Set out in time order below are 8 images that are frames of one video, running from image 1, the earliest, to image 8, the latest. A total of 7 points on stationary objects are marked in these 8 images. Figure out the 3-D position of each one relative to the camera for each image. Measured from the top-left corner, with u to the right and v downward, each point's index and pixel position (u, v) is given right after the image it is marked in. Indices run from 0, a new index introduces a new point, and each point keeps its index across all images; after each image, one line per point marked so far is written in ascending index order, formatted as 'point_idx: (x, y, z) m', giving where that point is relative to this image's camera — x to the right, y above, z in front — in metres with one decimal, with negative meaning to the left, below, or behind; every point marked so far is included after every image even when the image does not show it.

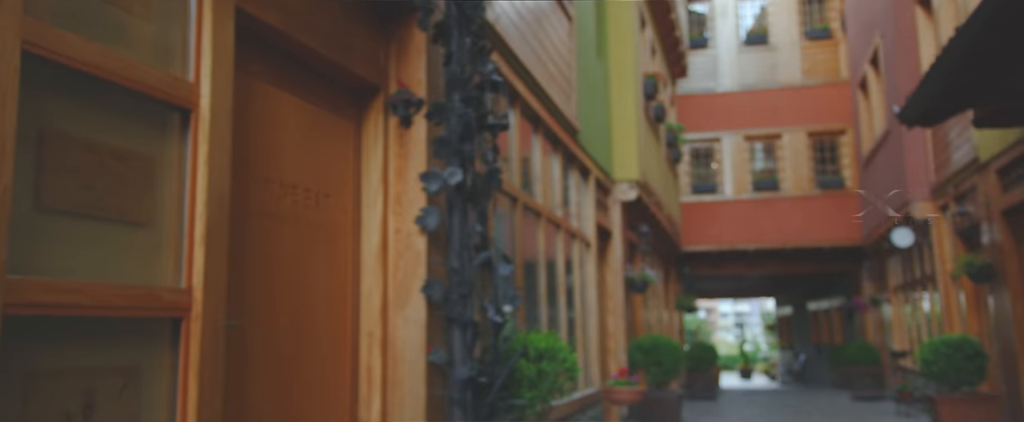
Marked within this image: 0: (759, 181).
0: (+5.7, +0.7, +15.7) m
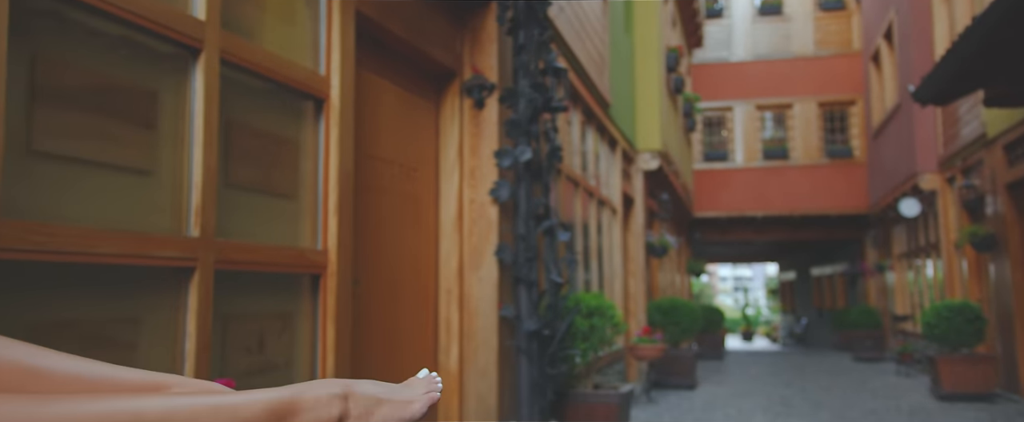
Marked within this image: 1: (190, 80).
0: (+6.0, +1.4, +16.0) m
1: (-1.0, +0.4, +2.2) m
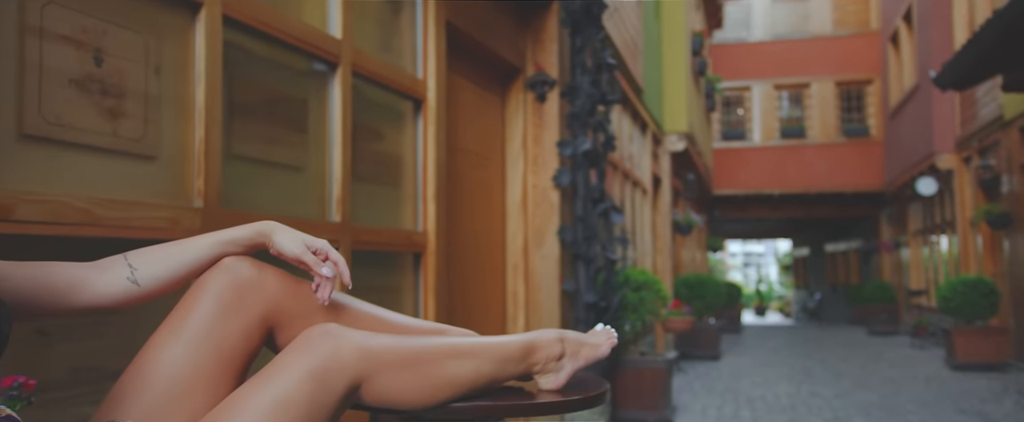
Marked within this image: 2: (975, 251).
0: (+6.5, +2.0, +16.3) m
1: (-0.7, +0.5, +2.5) m
2: (+6.8, -0.6, +10.1) m
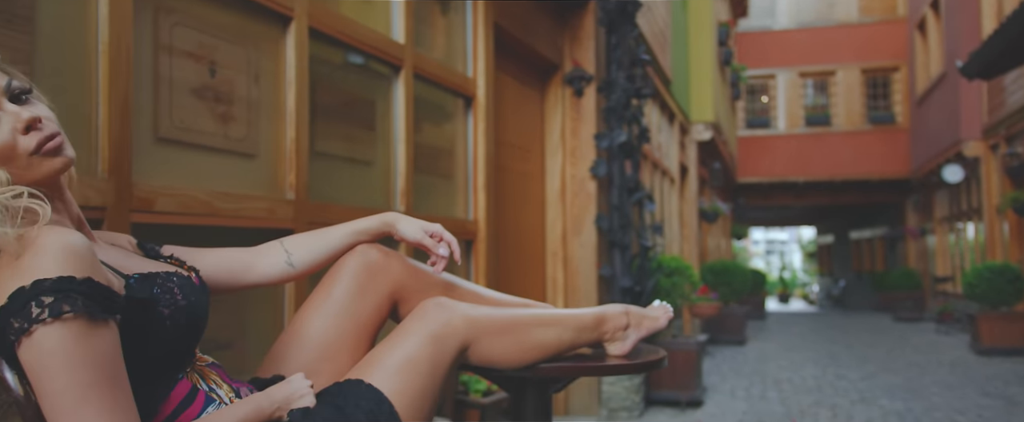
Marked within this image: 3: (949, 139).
0: (+7.1, +2.3, +16.3) m
1: (-0.5, +0.5, +2.8) m
2: (+7.3, -0.4, +10.1) m
3: (+7.5, +1.2, +11.7) m
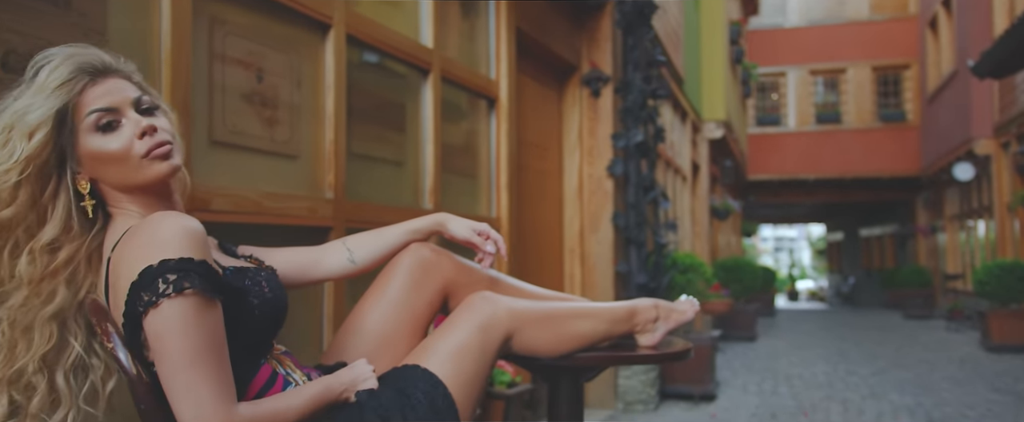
0: (+7.4, +2.3, +16.3) m
1: (-0.4, +0.5, +2.9) m
2: (+7.4, -0.4, +10.2) m
3: (+7.7, +1.3, +11.8) m
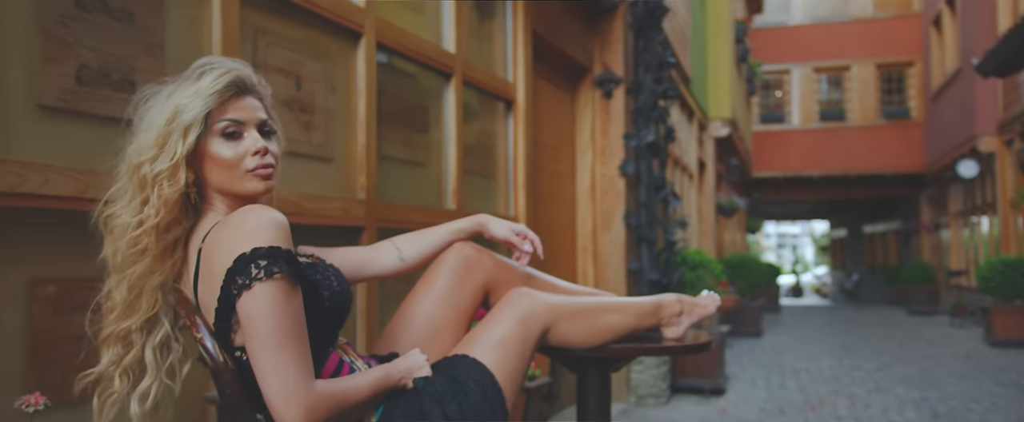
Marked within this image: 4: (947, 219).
0: (+7.5, +2.4, +16.4) m
1: (-0.3, +0.5, +3.0) m
2: (+7.5, -0.3, +10.3) m
3: (+7.8, +1.3, +11.8) m
4: (+9.2, -0.2, +14.5) m
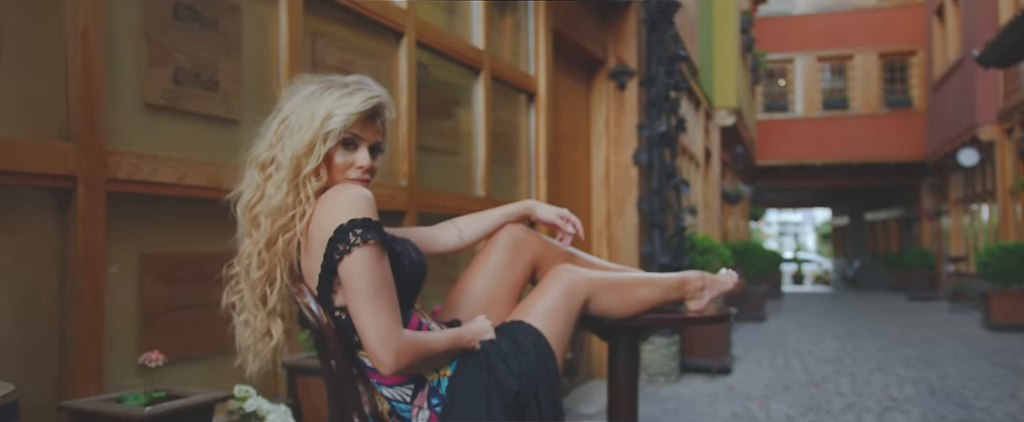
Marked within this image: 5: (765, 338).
0: (+7.6, +2.7, +16.5) m
1: (-0.2, +0.6, +3.2) m
2: (+7.7, -0.1, +10.4) m
3: (+7.9, +1.5, +12.0) m
4: (+9.3, +0.1, +14.6) m
5: (+2.7, -1.4, +7.2) m
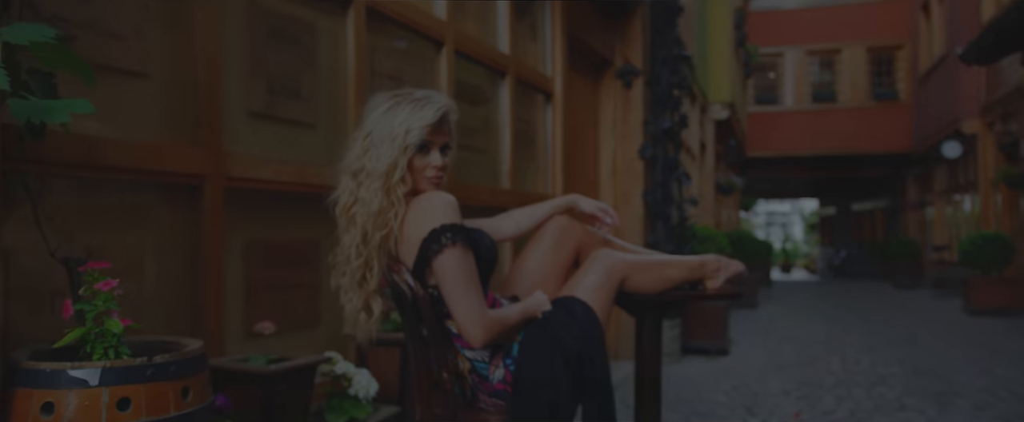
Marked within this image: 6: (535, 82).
0: (+7.5, +2.9, +16.9) m
1: (-0.1, +0.6, +3.5) m
2: (+7.7, 0.0, +10.9) m
3: (+7.9, +1.7, +12.4) m
4: (+9.2, +0.3, +15.1) m
5: (+2.7, -1.2, +7.6) m
6: (+0.1, +0.7, +3.8) m
